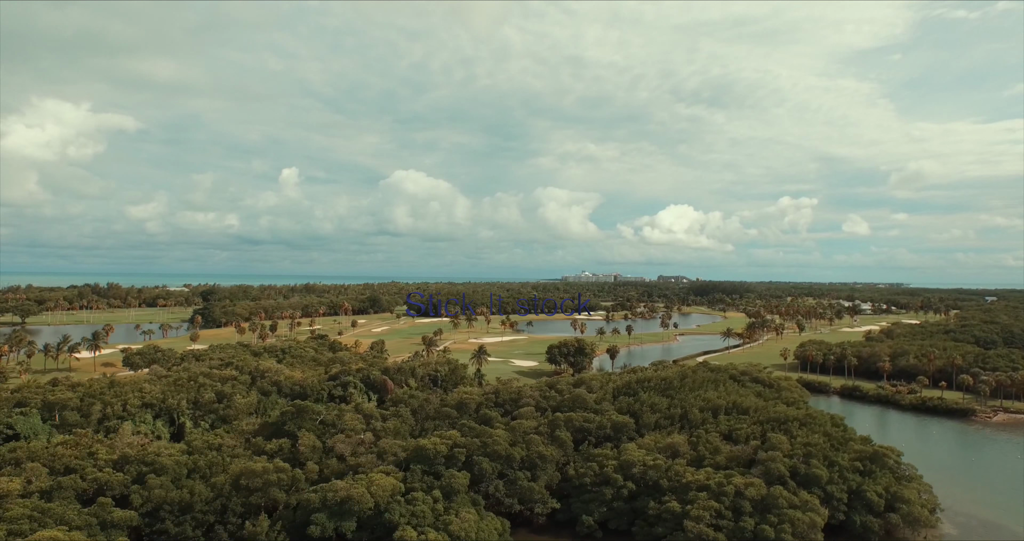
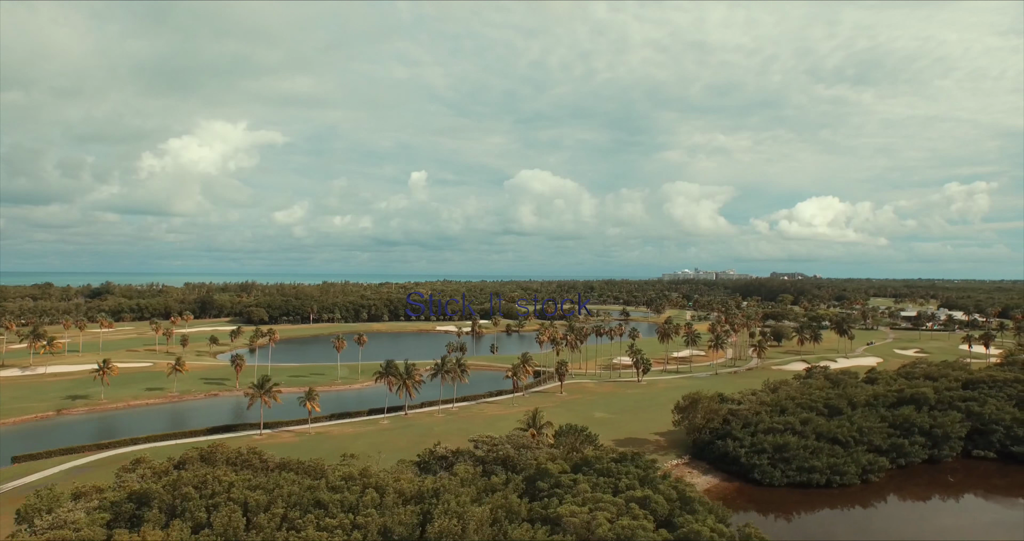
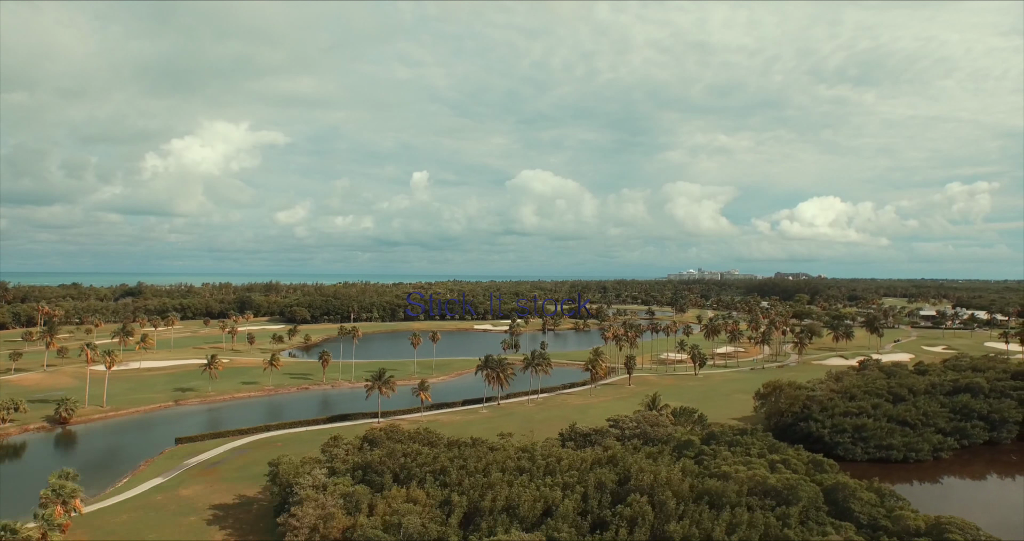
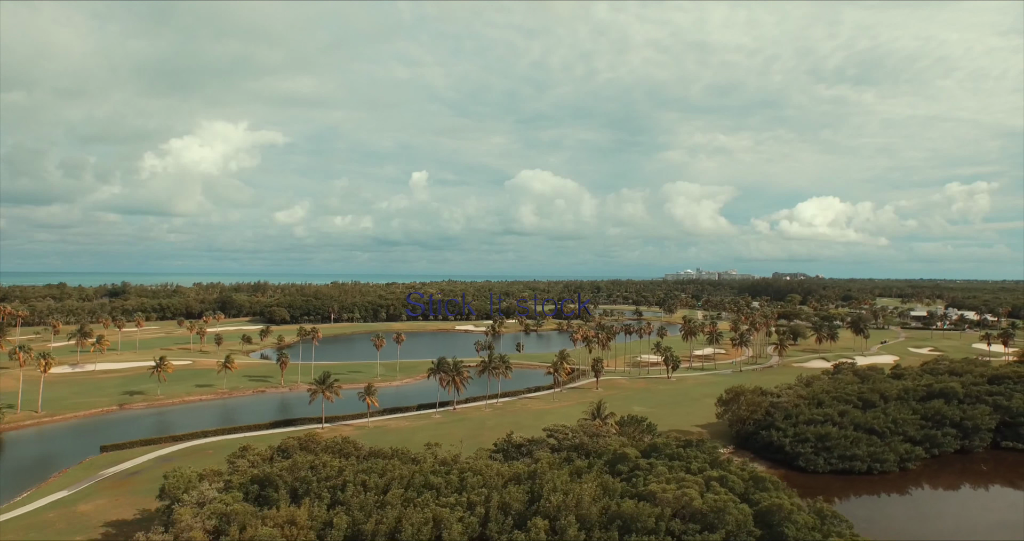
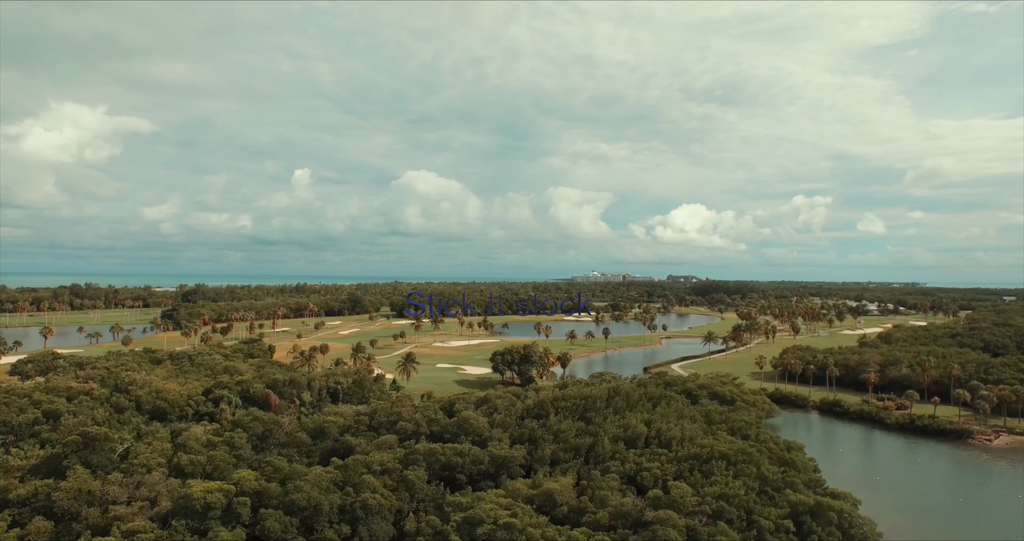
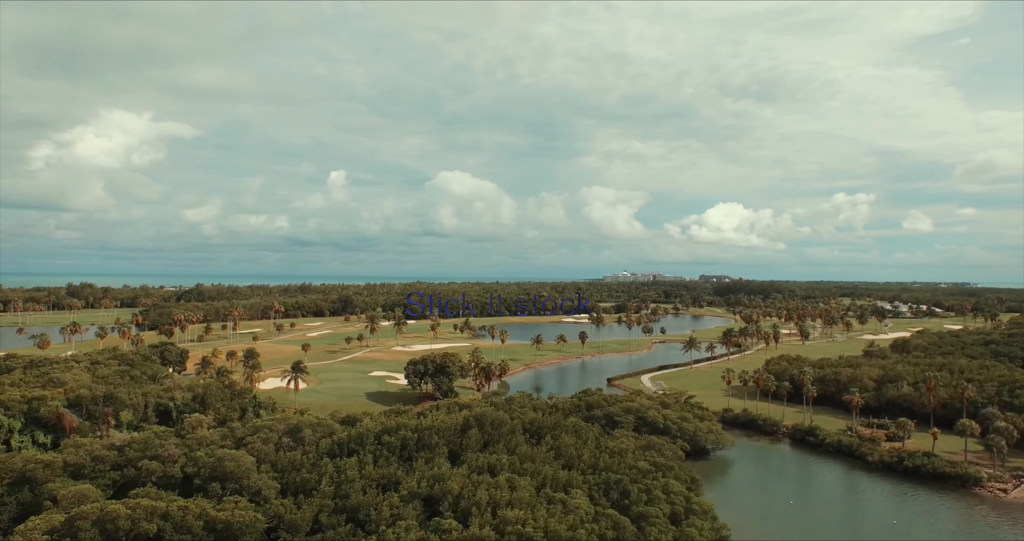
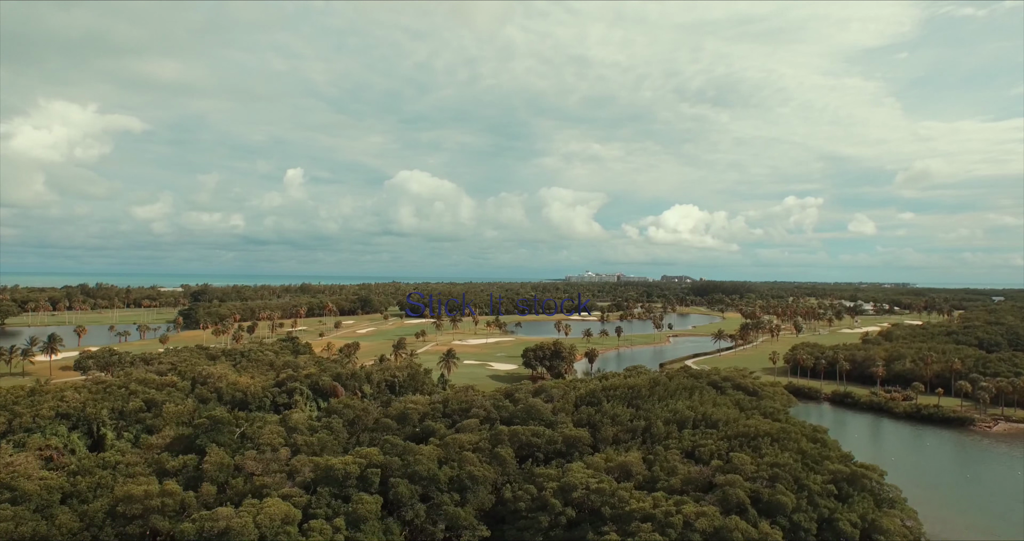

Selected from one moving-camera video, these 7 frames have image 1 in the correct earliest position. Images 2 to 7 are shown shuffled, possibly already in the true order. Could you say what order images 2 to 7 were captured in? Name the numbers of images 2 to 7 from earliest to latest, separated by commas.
7, 5, 6, 3, 4, 2
